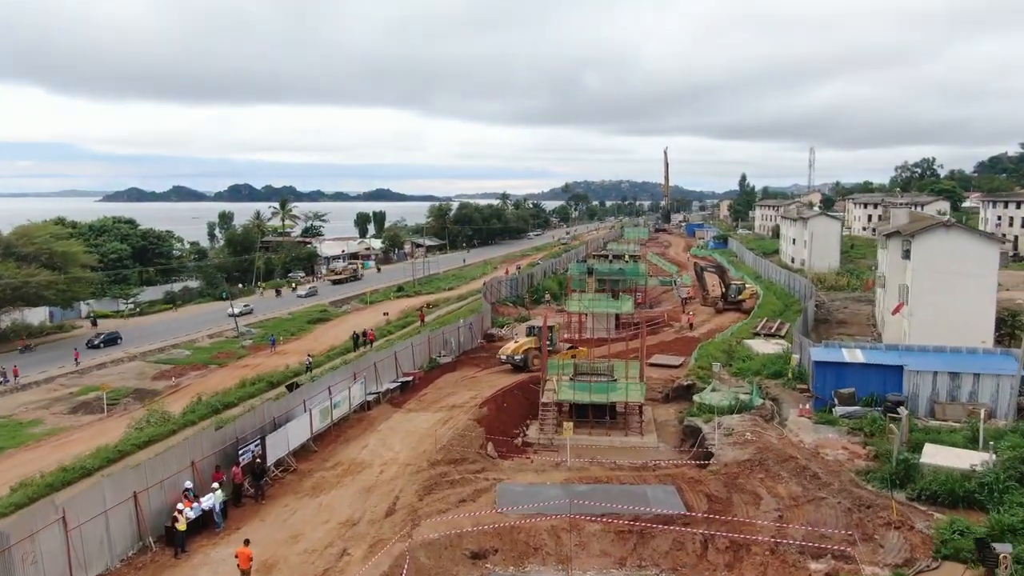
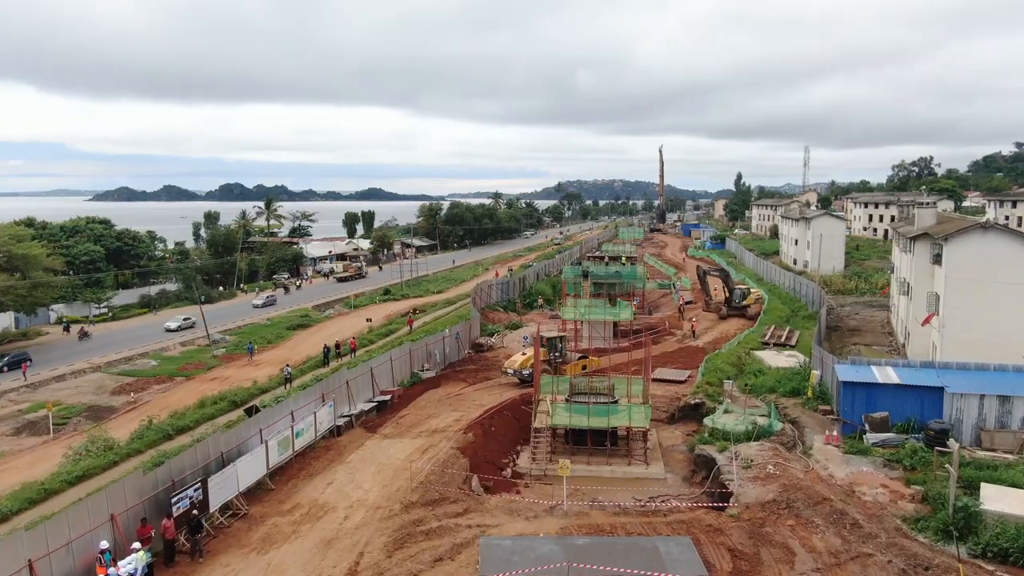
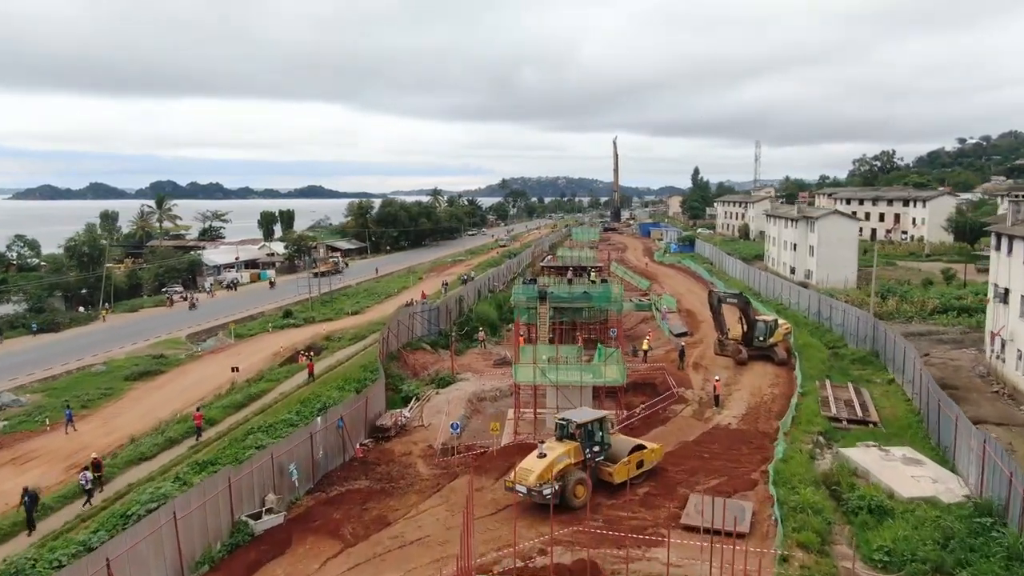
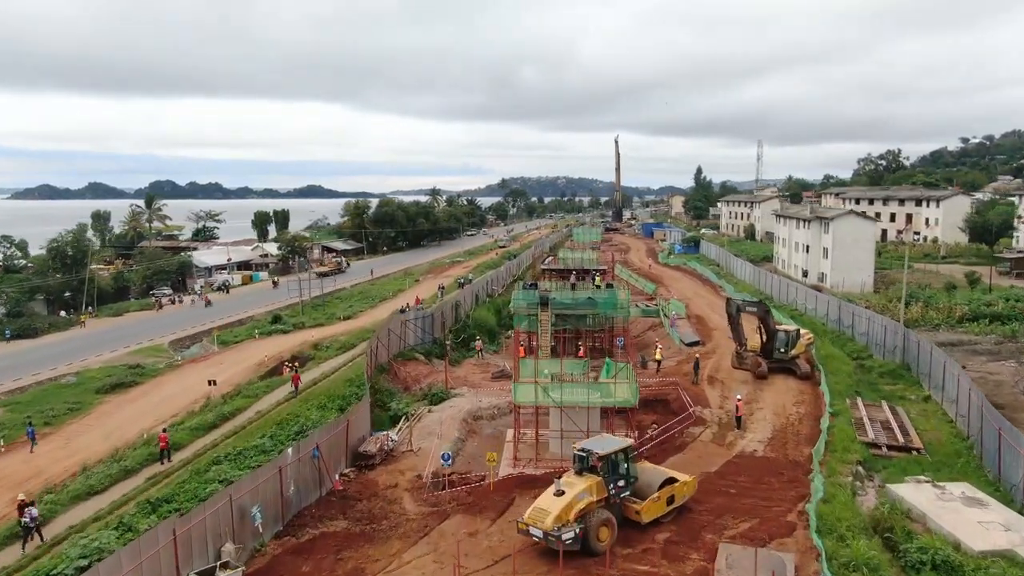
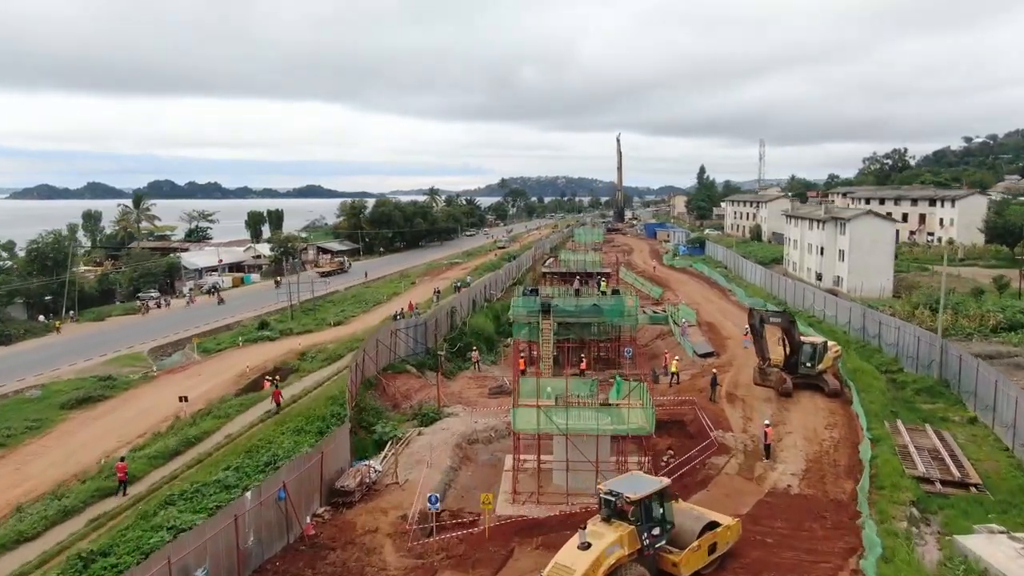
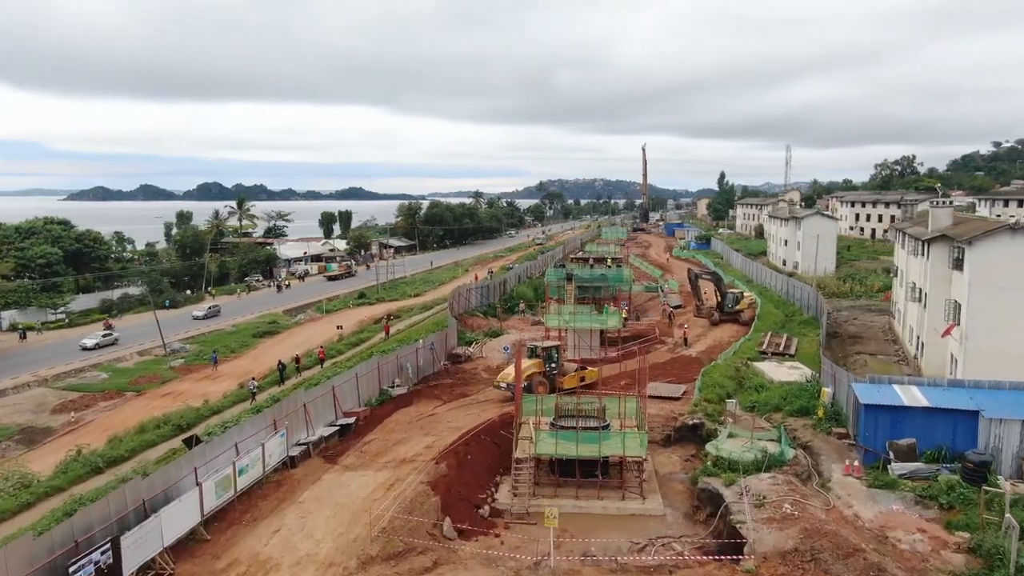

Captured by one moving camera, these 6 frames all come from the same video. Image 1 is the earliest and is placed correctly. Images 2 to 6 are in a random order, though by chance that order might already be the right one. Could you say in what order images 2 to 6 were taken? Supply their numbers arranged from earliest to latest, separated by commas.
2, 6, 3, 4, 5
